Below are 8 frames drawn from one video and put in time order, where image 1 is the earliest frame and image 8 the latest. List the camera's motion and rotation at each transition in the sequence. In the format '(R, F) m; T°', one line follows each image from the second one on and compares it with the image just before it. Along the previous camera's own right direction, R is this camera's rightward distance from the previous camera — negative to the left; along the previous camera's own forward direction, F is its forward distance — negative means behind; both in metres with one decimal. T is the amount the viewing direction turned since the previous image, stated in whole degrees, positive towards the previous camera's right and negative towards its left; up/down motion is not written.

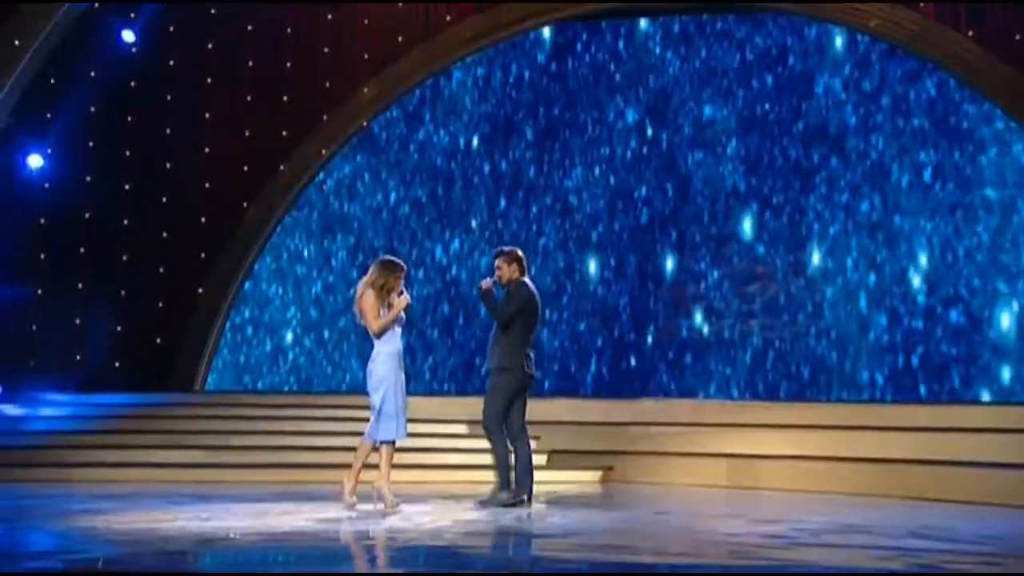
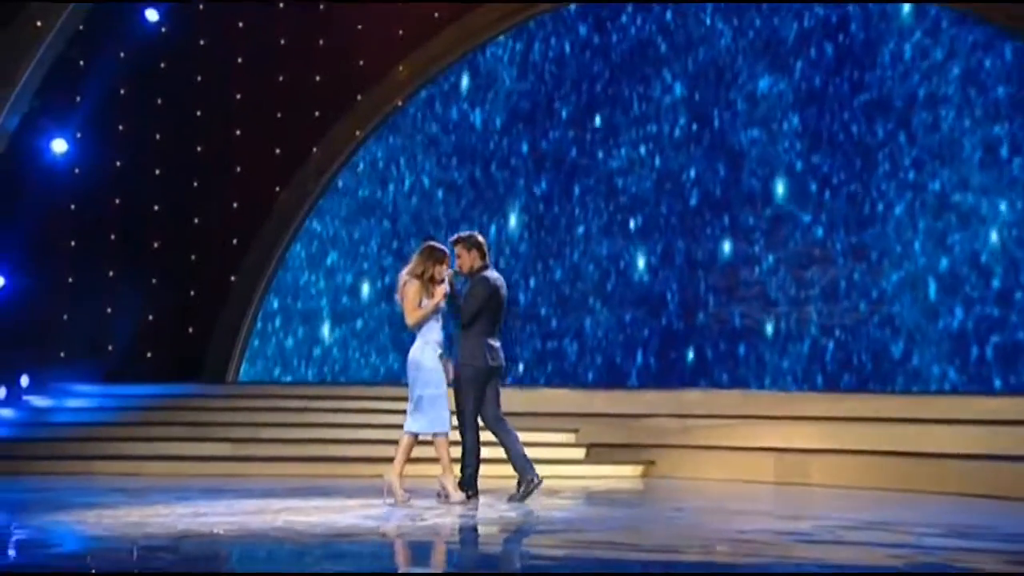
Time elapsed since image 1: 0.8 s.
(+0.3, +0.5) m; -3°
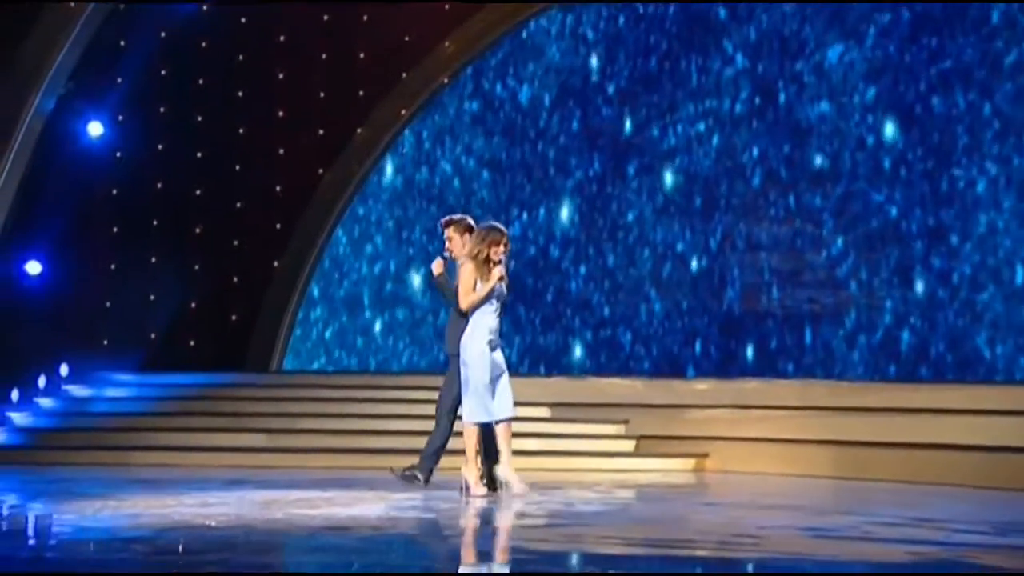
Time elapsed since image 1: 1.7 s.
(+0.3, +0.5) m; -4°
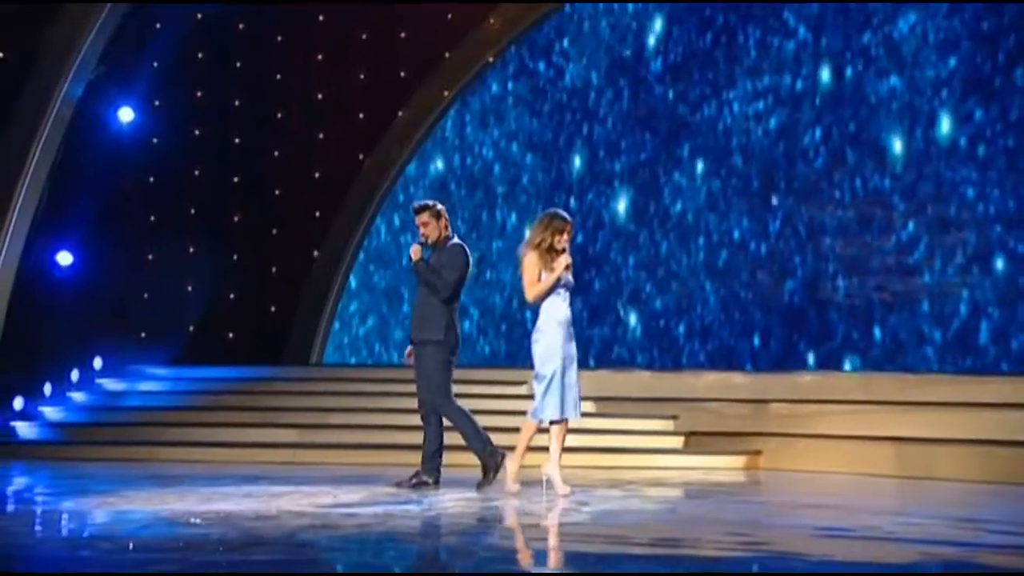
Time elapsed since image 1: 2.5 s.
(+0.3, +0.5) m; -4°
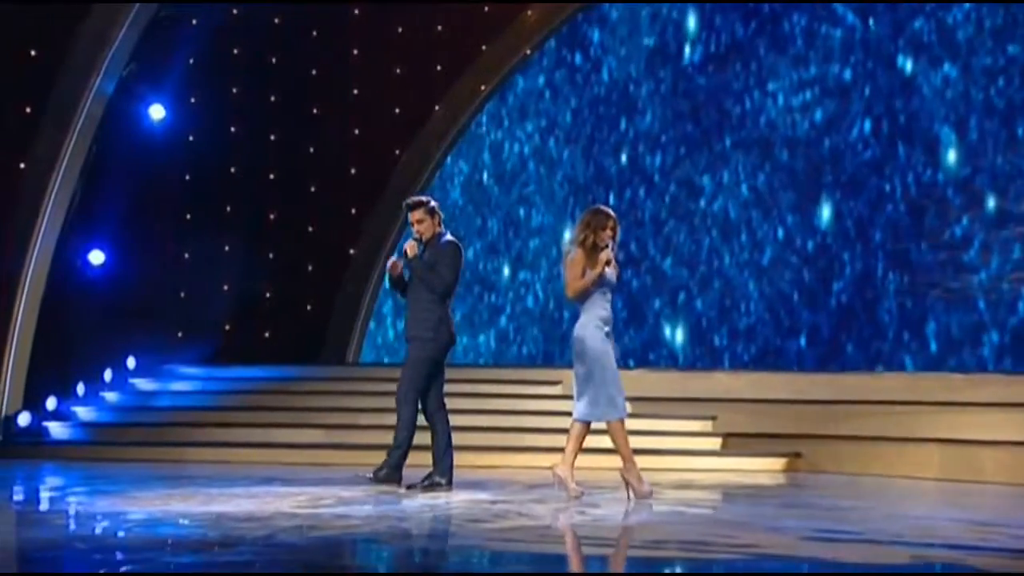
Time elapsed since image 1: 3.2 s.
(+0.2, +0.2) m; -3°
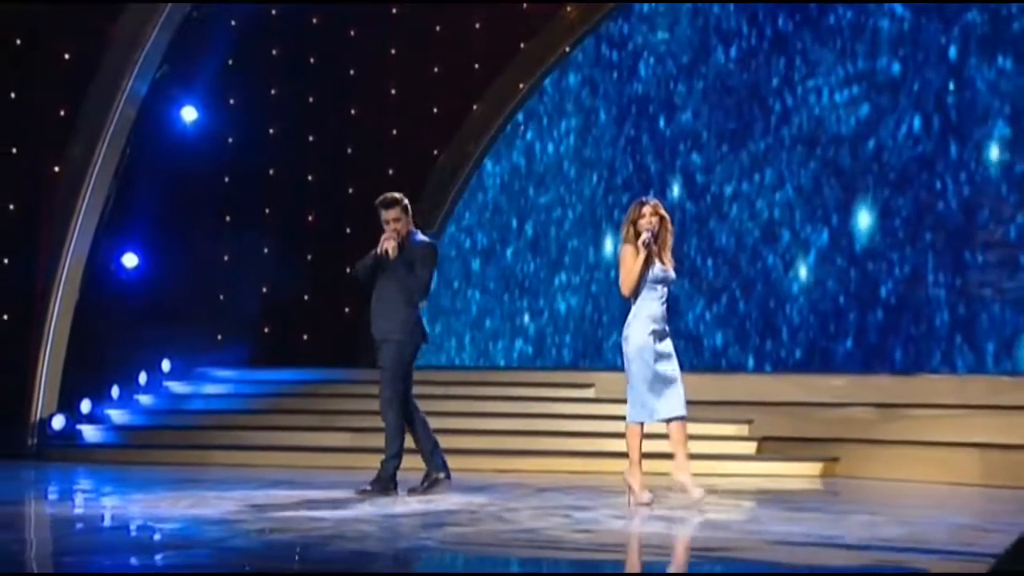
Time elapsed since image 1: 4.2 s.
(+0.3, +0.2) m; -3°
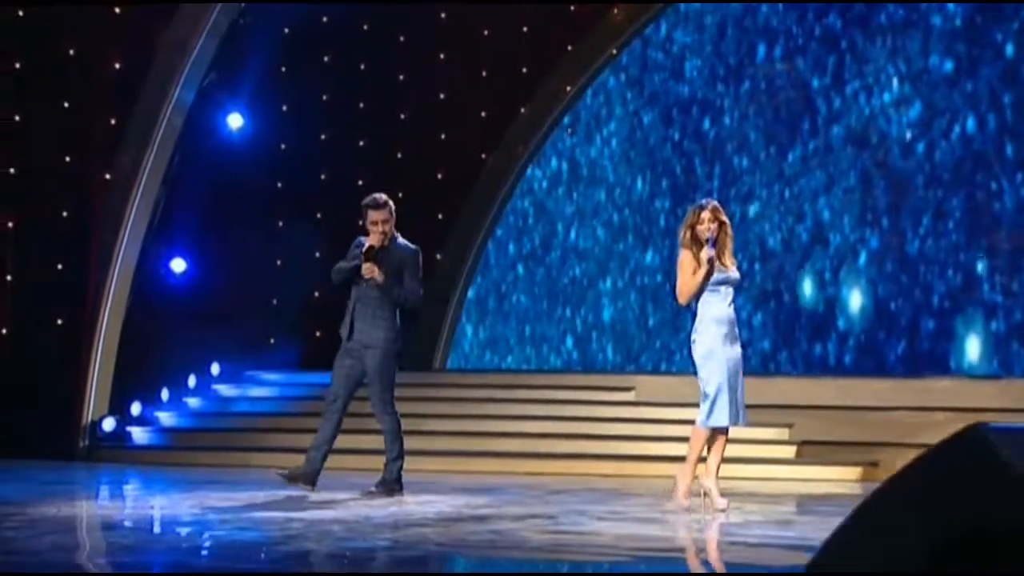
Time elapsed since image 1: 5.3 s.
(+0.4, 0.0) m; -4°
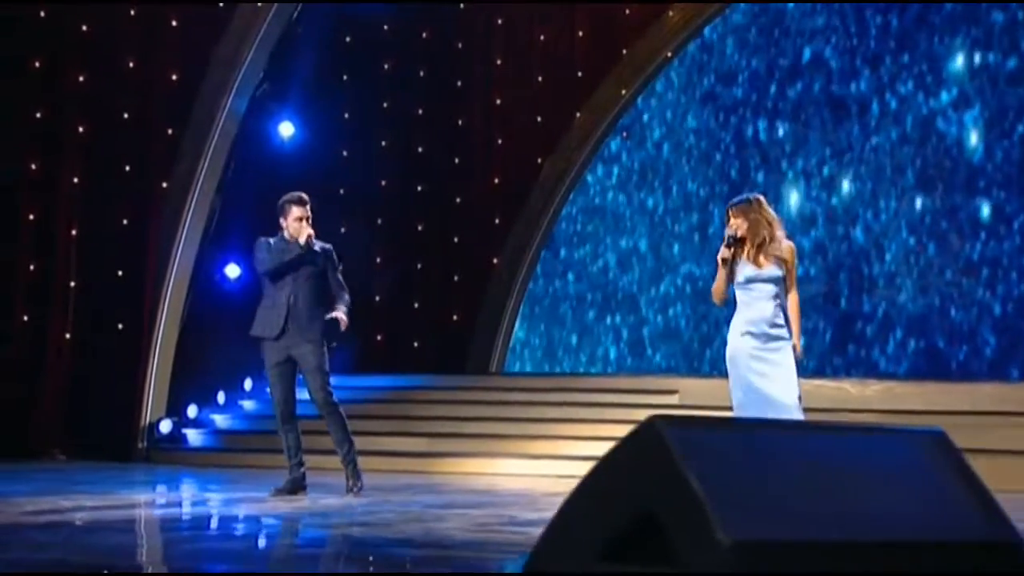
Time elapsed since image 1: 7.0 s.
(+0.5, 0.0) m; -5°
